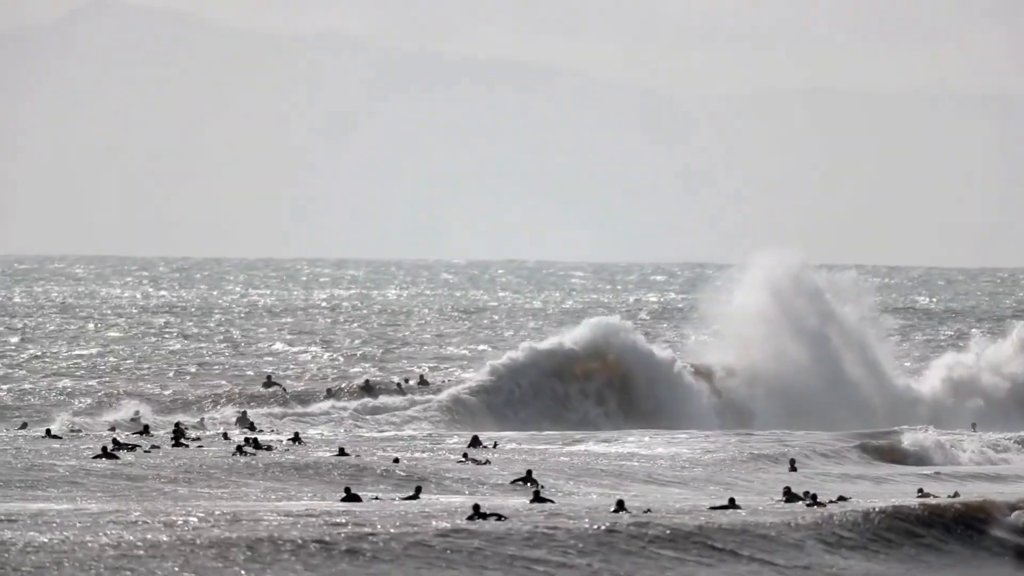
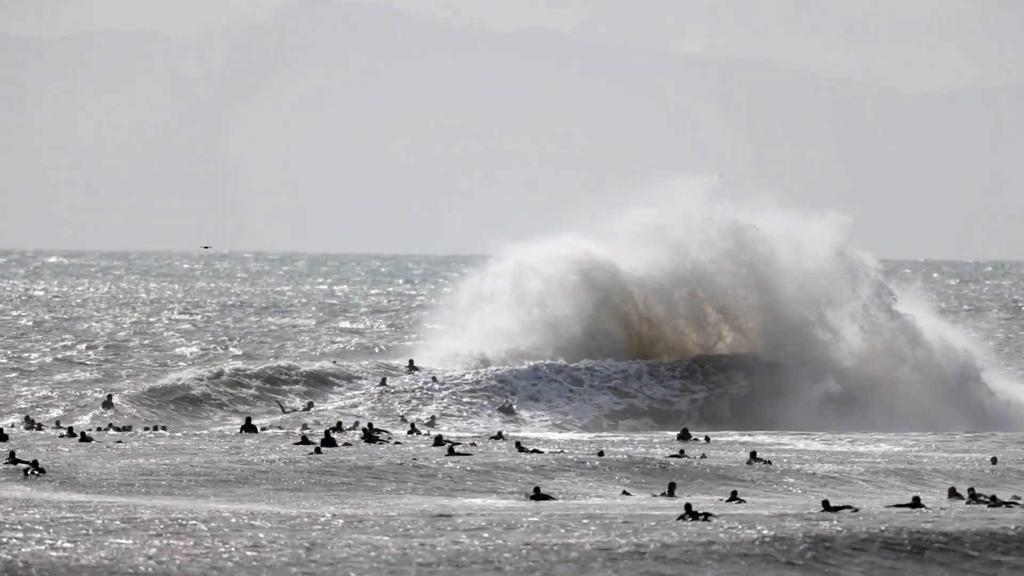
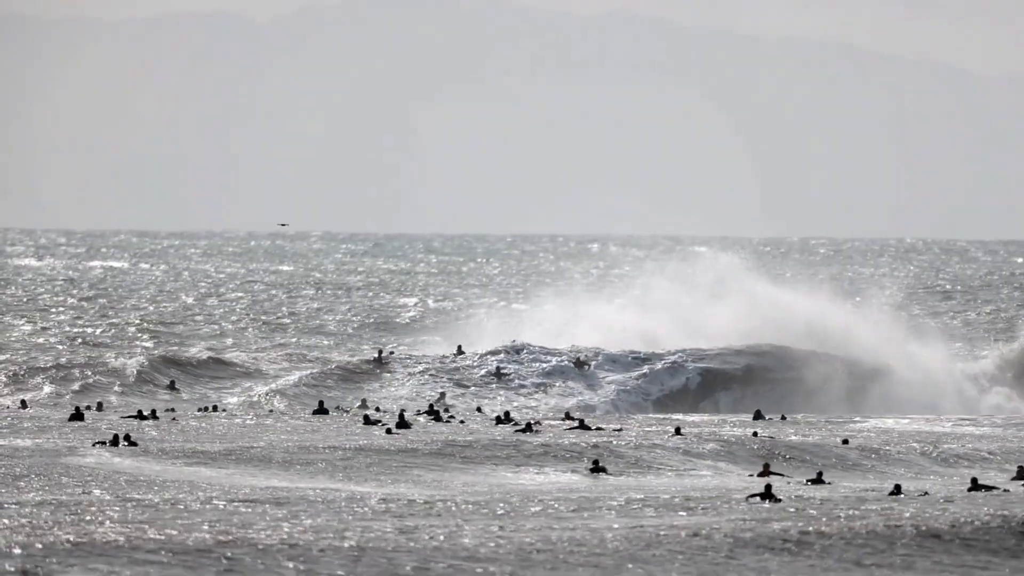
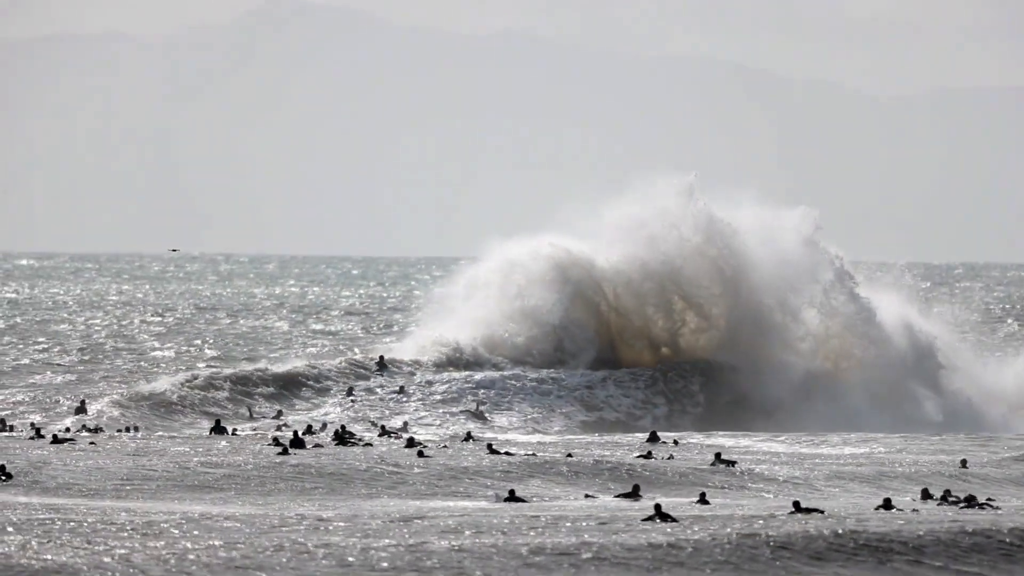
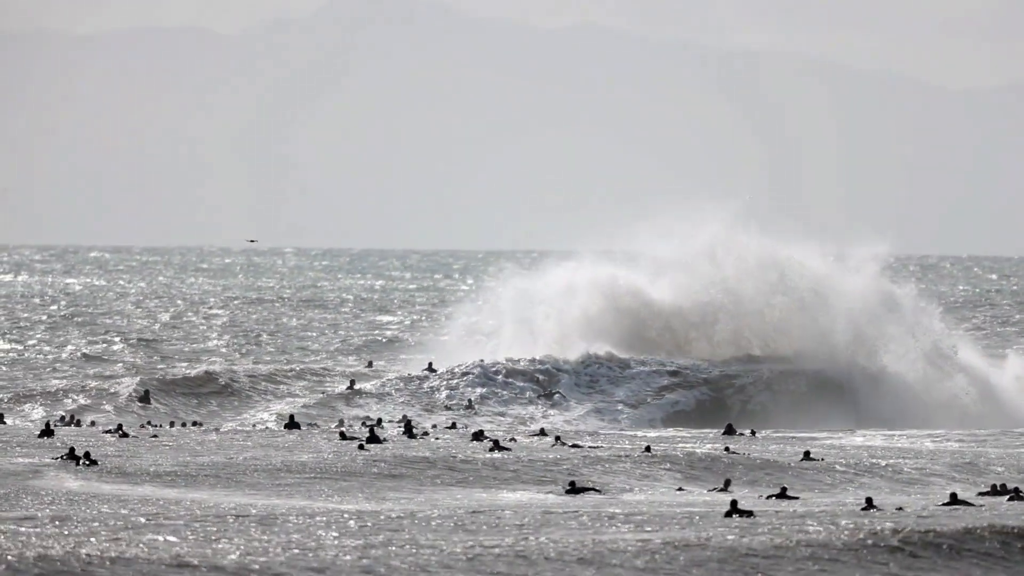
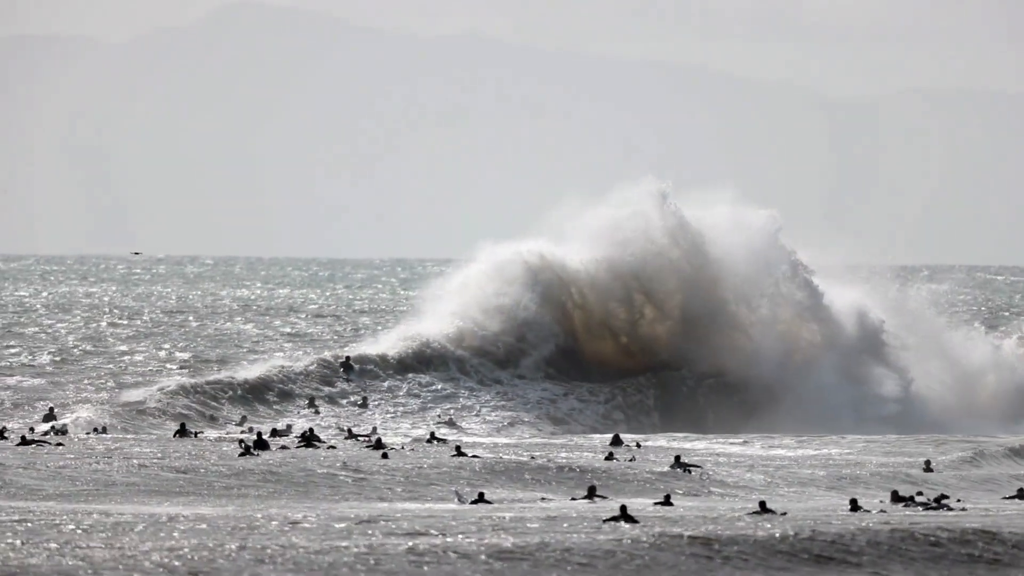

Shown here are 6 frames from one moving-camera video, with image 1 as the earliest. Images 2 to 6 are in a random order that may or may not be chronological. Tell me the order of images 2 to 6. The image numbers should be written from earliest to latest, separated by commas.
6, 4, 2, 5, 3
